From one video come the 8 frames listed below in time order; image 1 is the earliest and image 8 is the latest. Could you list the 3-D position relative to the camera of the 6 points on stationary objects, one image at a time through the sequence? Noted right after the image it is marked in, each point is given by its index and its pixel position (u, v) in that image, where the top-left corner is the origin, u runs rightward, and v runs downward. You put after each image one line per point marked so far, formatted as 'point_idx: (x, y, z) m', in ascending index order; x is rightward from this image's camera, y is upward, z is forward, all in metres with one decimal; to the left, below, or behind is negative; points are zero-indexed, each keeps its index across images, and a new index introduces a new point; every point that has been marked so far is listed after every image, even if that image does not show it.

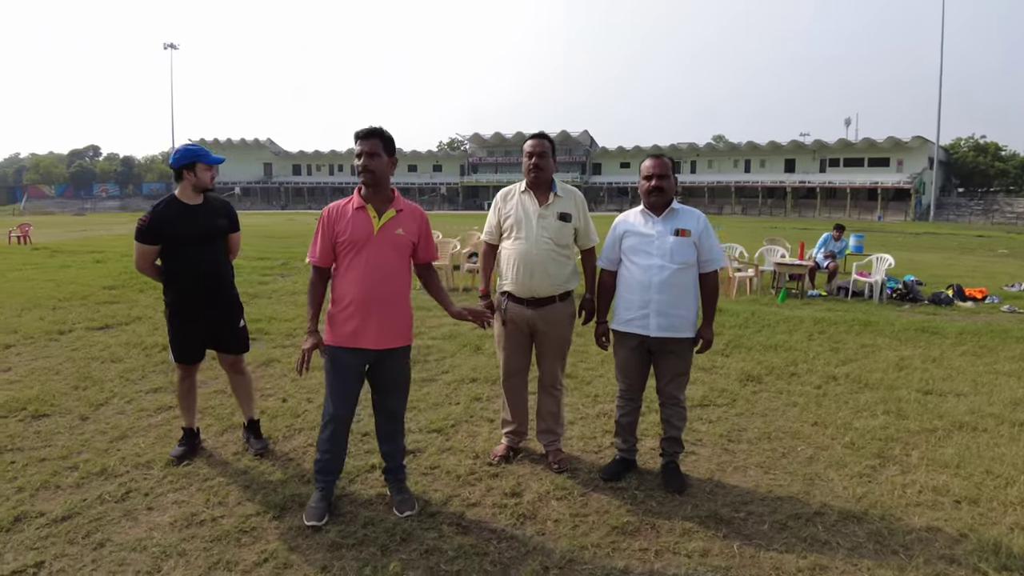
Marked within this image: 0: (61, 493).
0: (-2.6, -1.1, +3.5) m
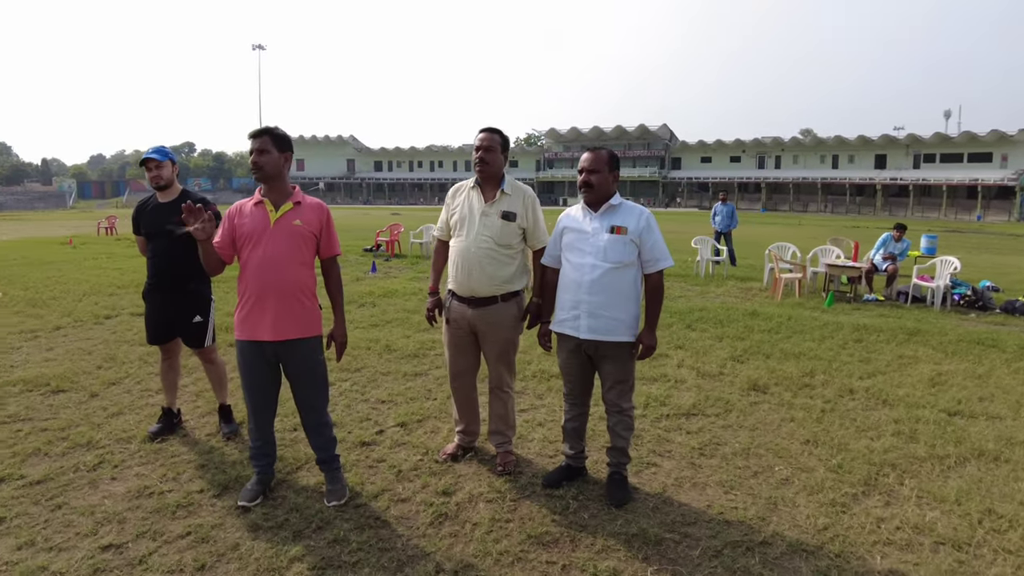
0: (-2.9, -1.0, +3.8) m
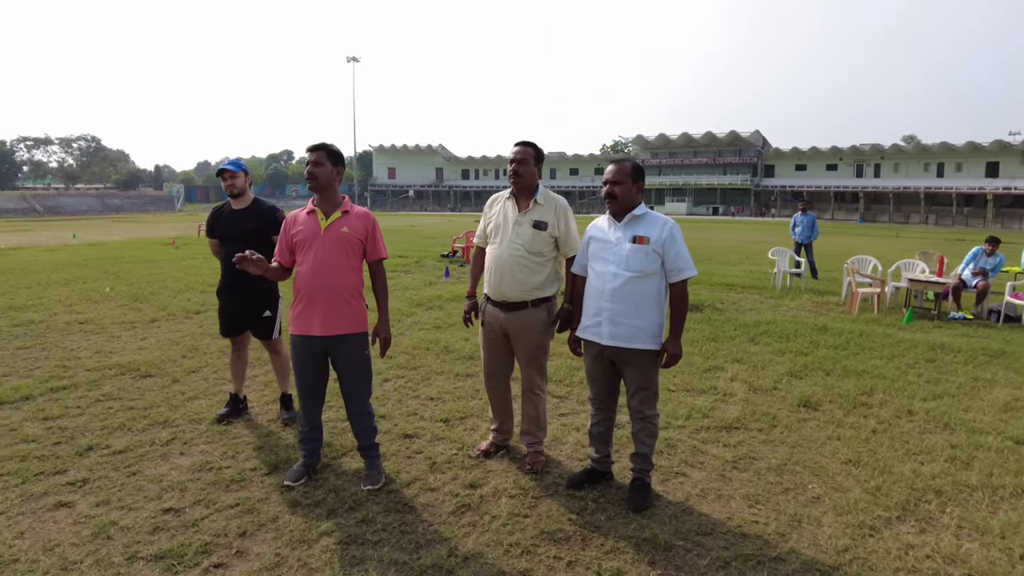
0: (-2.7, -1.0, +4.4) m
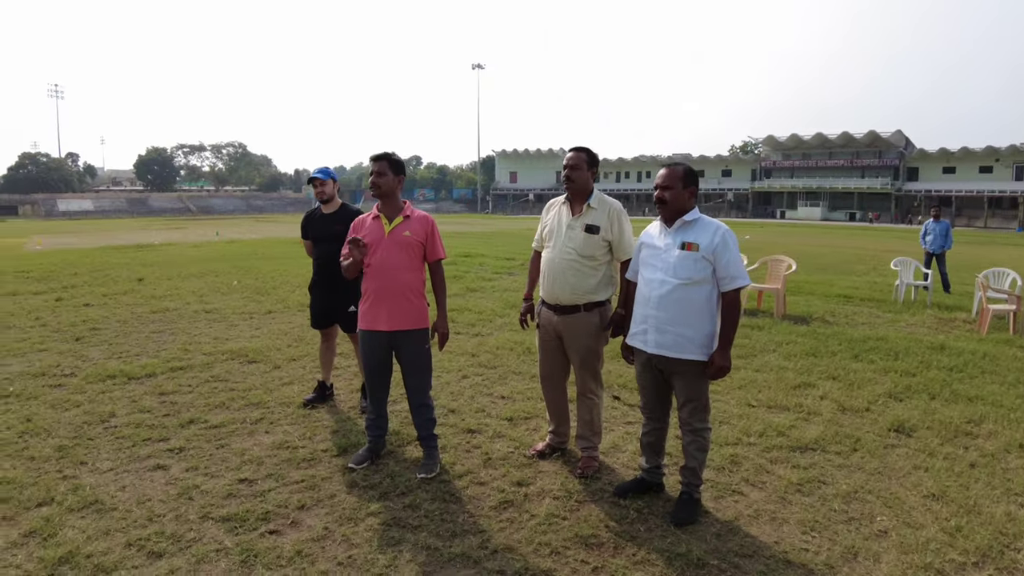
0: (-2.2, -0.9, +4.9) m
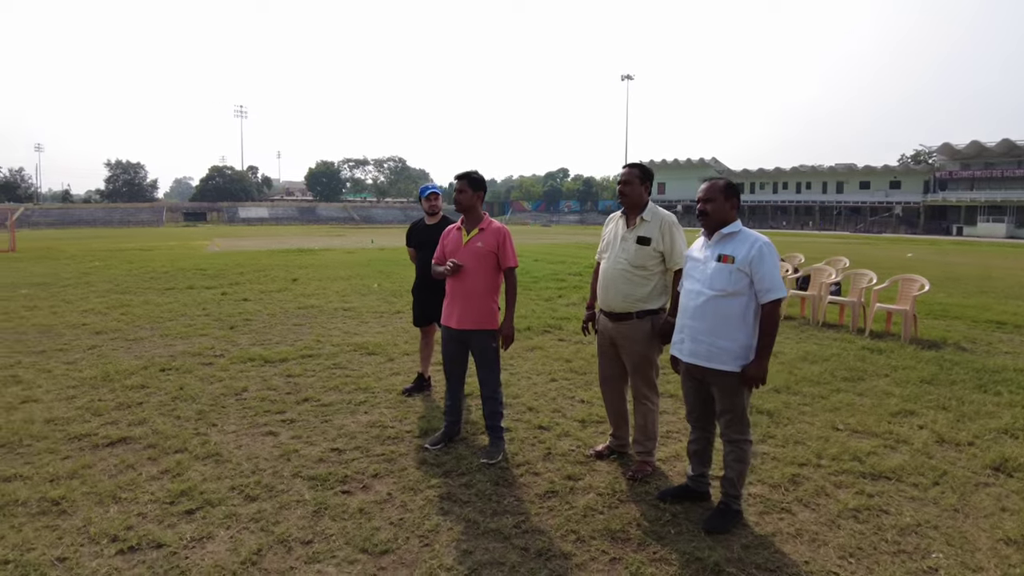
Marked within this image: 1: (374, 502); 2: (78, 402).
0: (-1.5, -0.9, +5.7) m
1: (-0.8, -1.2, +3.6) m
2: (-3.4, -0.9, +5.1) m
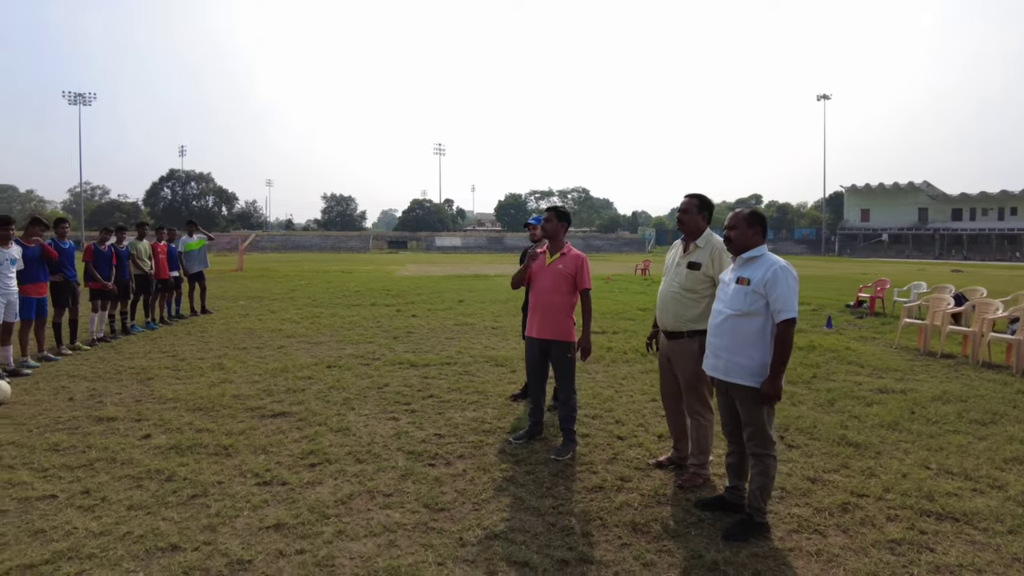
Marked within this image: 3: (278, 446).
0: (-0.5, -1.1, +6.6) m
1: (-0.4, -1.3, +4.4) m
2: (-2.5, -1.0, +6.6) m
3: (-1.8, -1.2, +4.8) m
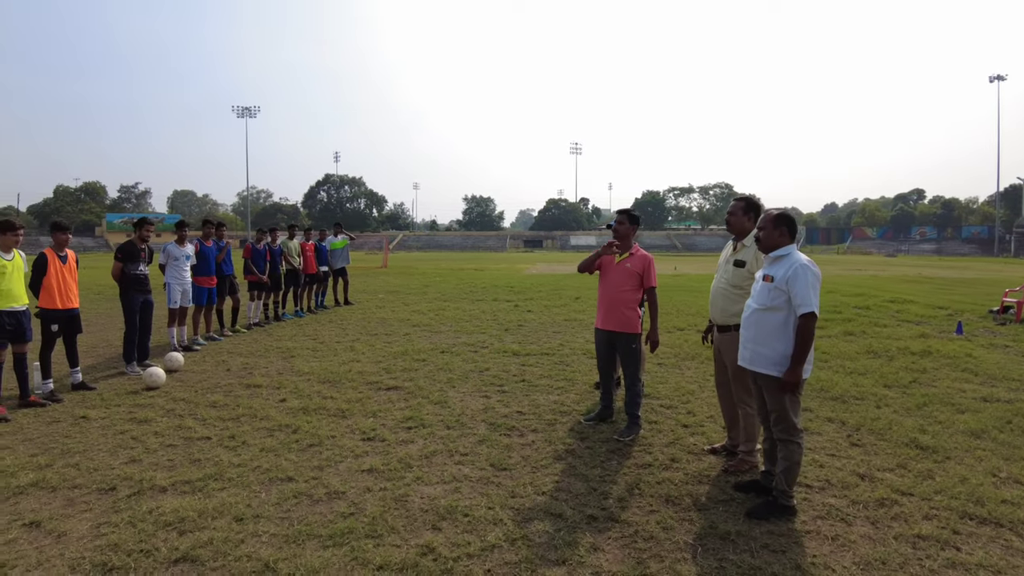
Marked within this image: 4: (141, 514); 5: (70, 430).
0: (+0.4, -1.0, +7.2) m
1: (0.0, -1.3, +5.0) m
2: (-1.5, -0.9, +7.6) m
3: (-1.2, -1.1, +5.8) m
4: (-2.2, -1.3, +3.7) m
5: (-3.6, -1.2, +5.2) m
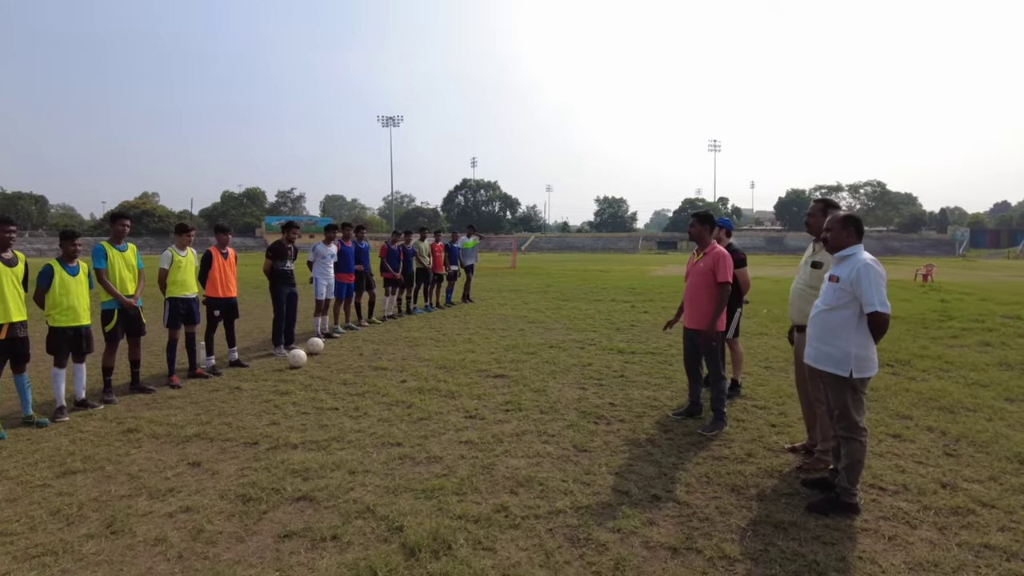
0: (+1.6, -1.0, +7.4) m
1: (+0.7, -1.2, +5.4) m
2: (-0.3, -0.9, +8.3) m
3: (-0.3, -1.1, +6.4) m
4: (-1.7, -1.3, +4.6) m
5: (-2.8, -1.1, +6.3) m
